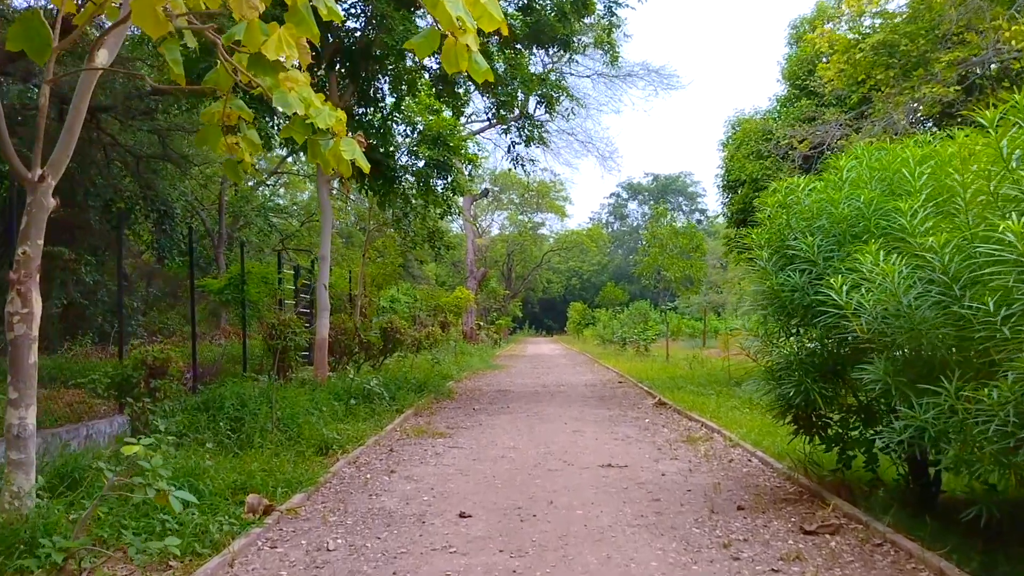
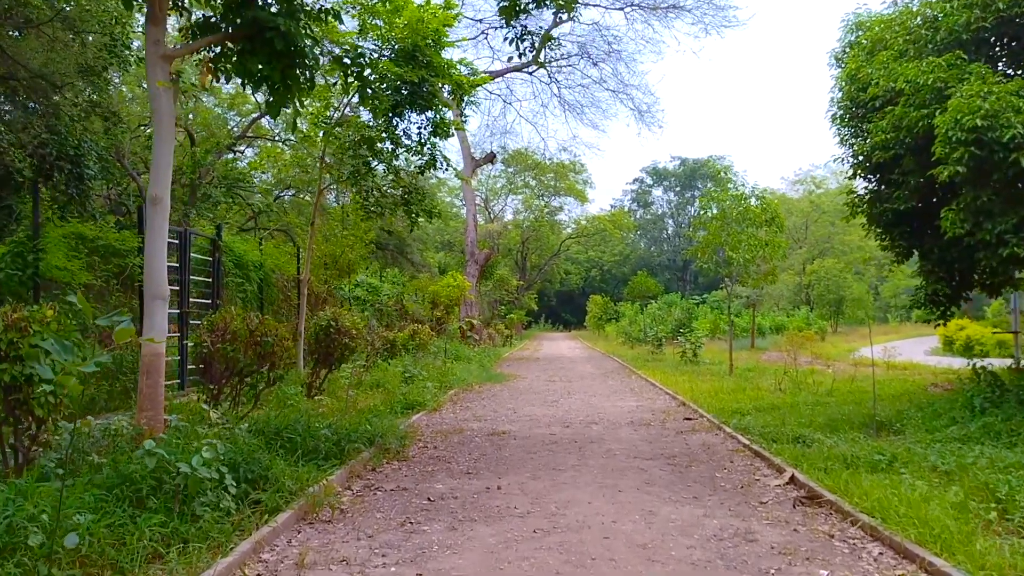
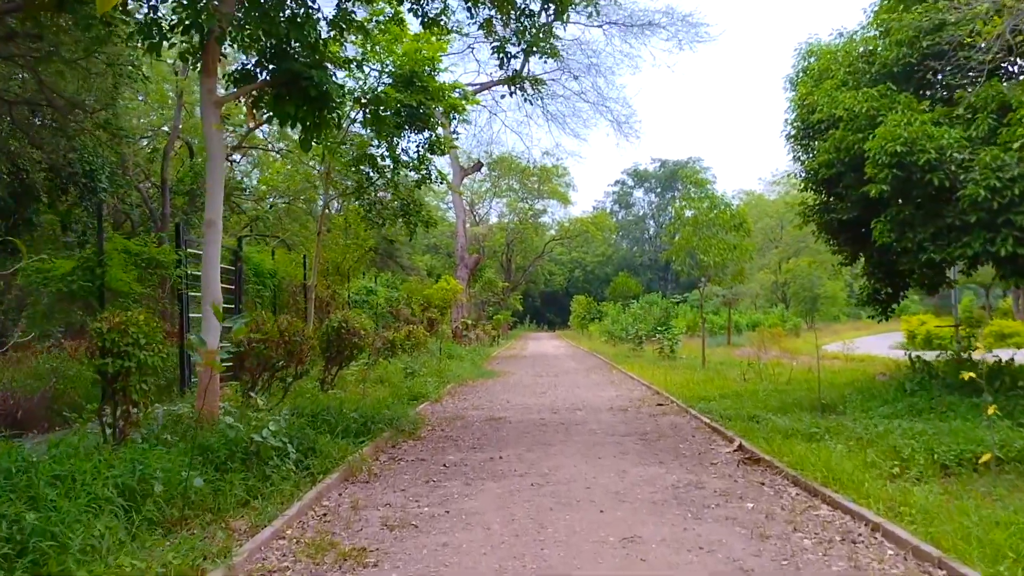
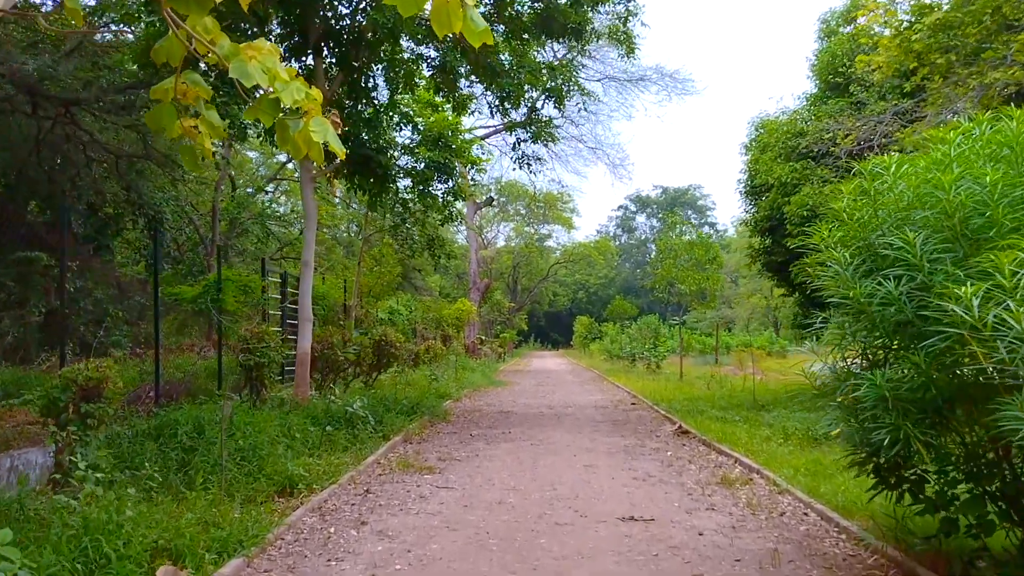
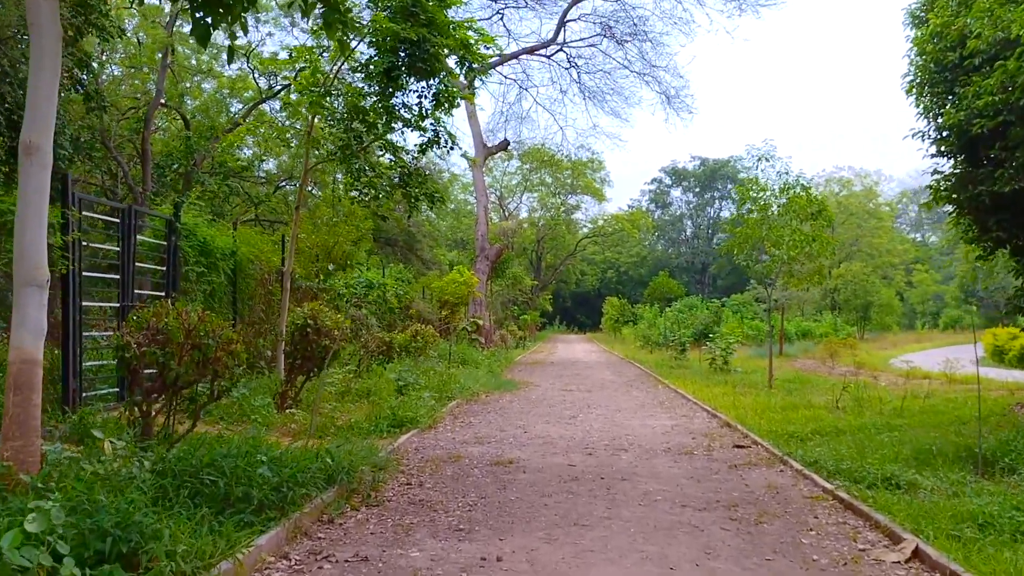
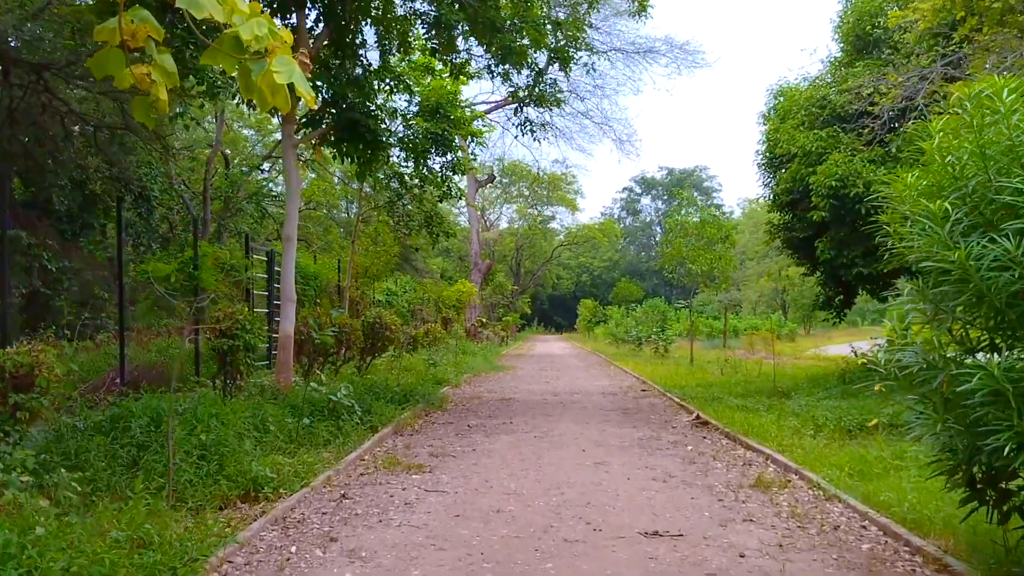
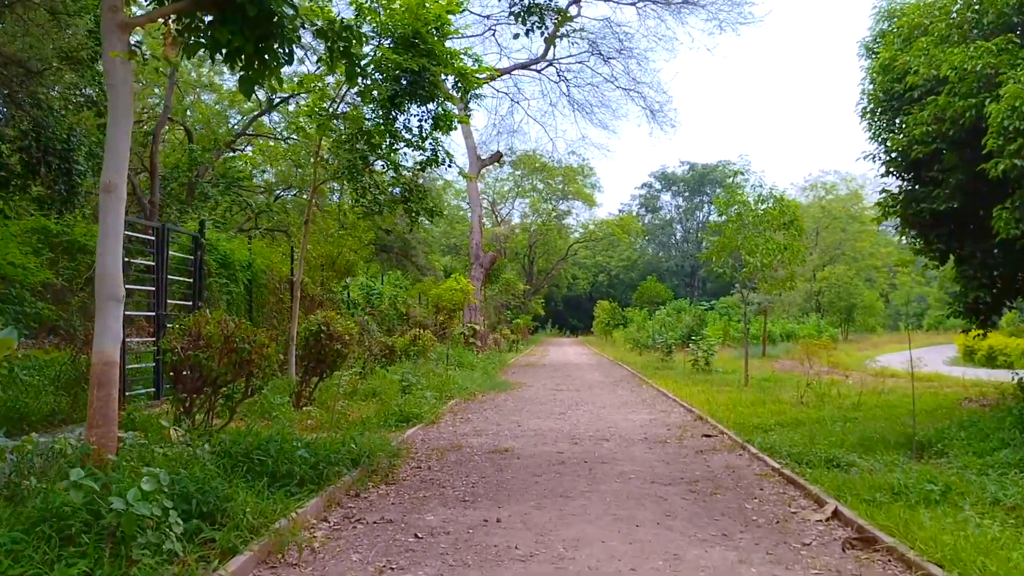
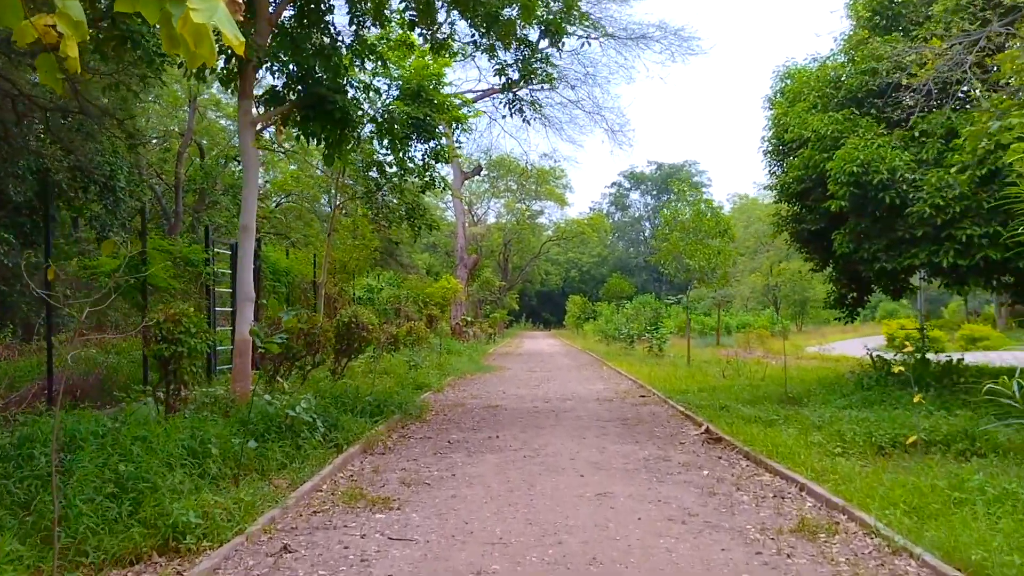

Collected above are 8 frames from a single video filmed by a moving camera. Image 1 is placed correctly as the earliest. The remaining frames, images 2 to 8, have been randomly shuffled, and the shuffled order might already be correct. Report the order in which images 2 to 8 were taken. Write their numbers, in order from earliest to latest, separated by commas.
4, 6, 8, 3, 2, 7, 5
